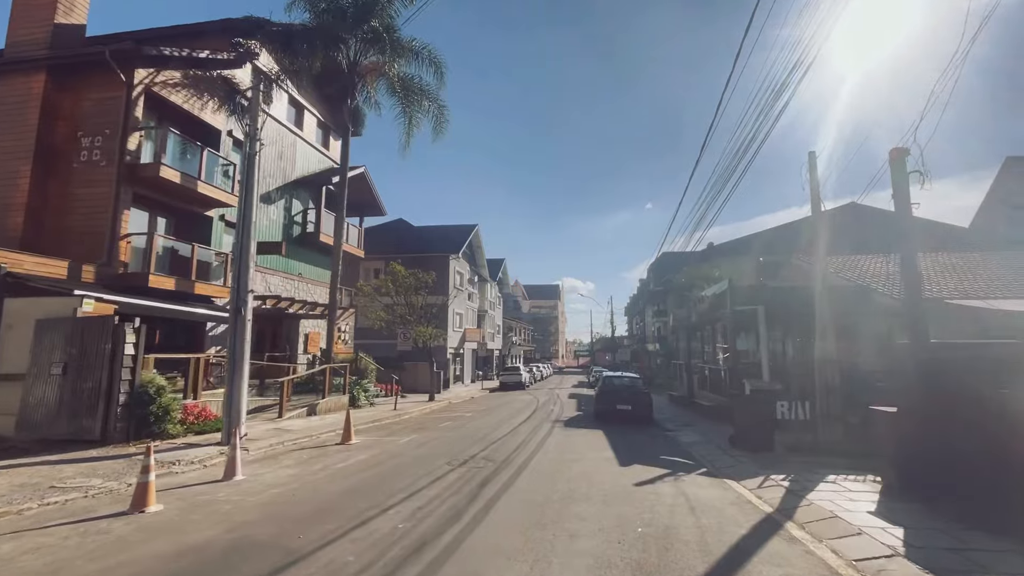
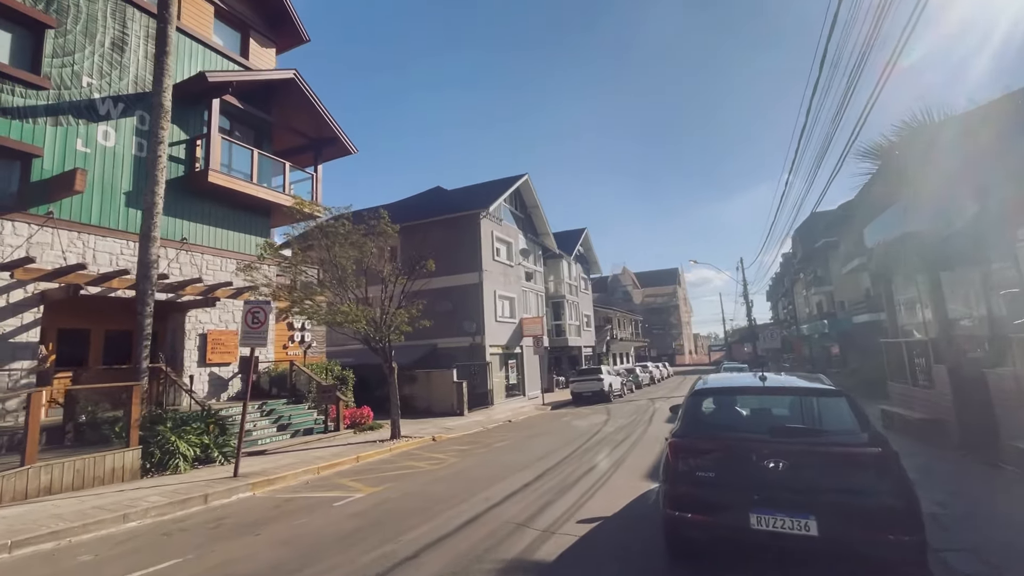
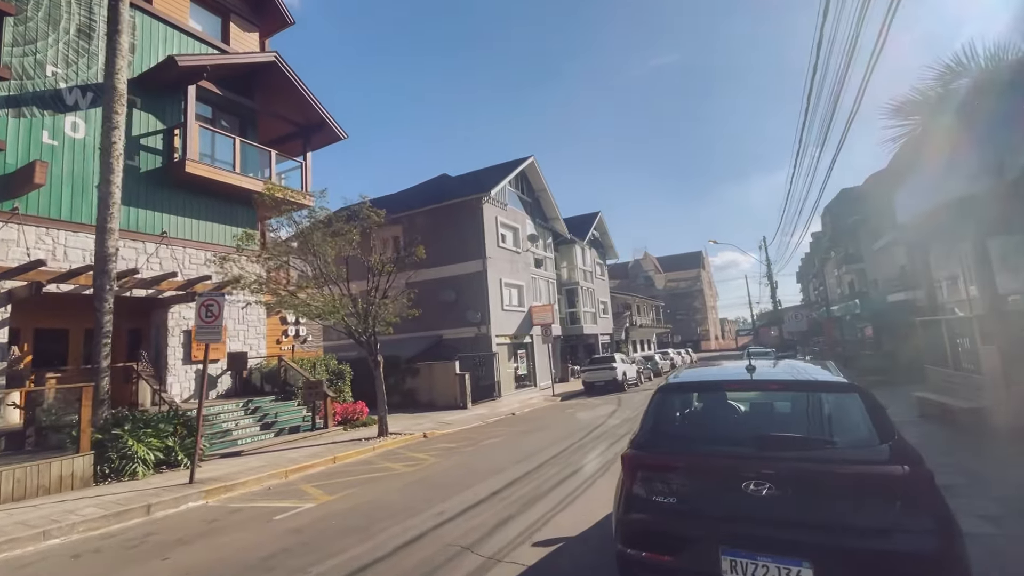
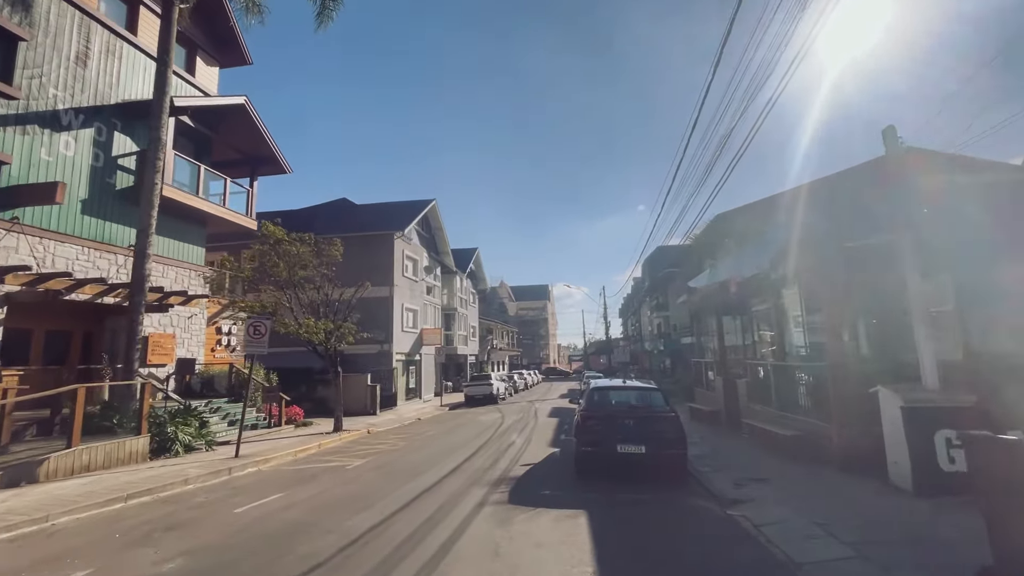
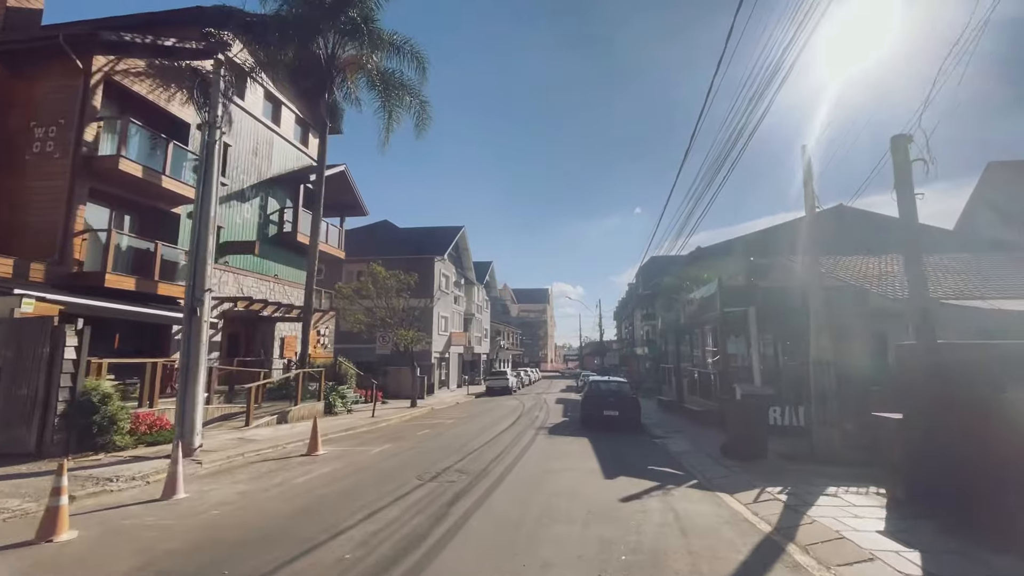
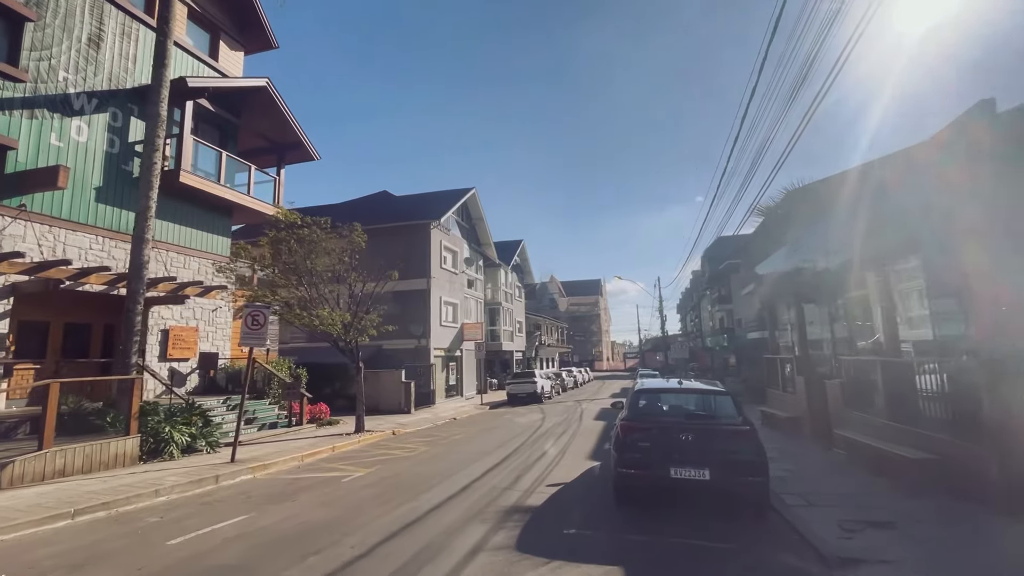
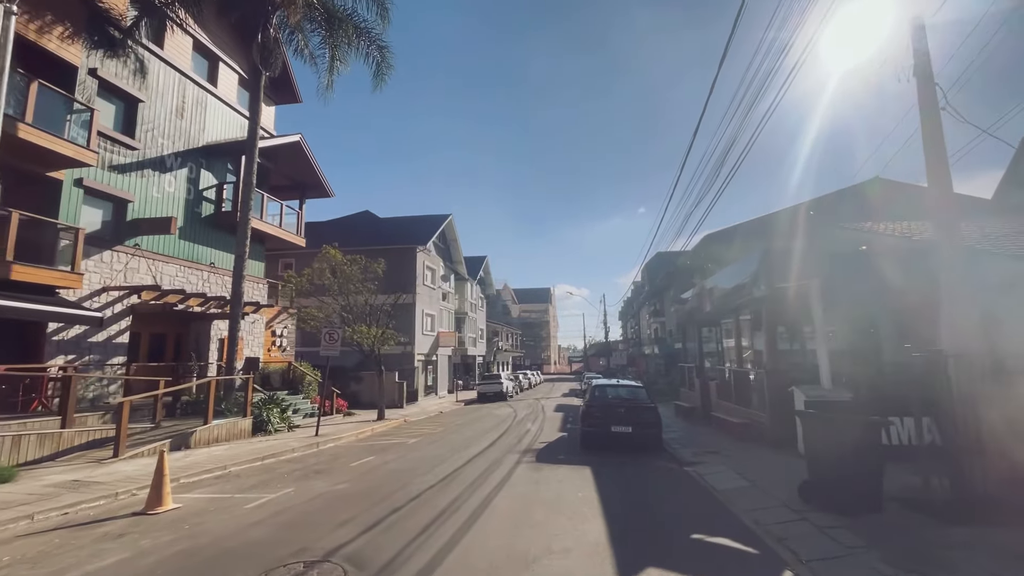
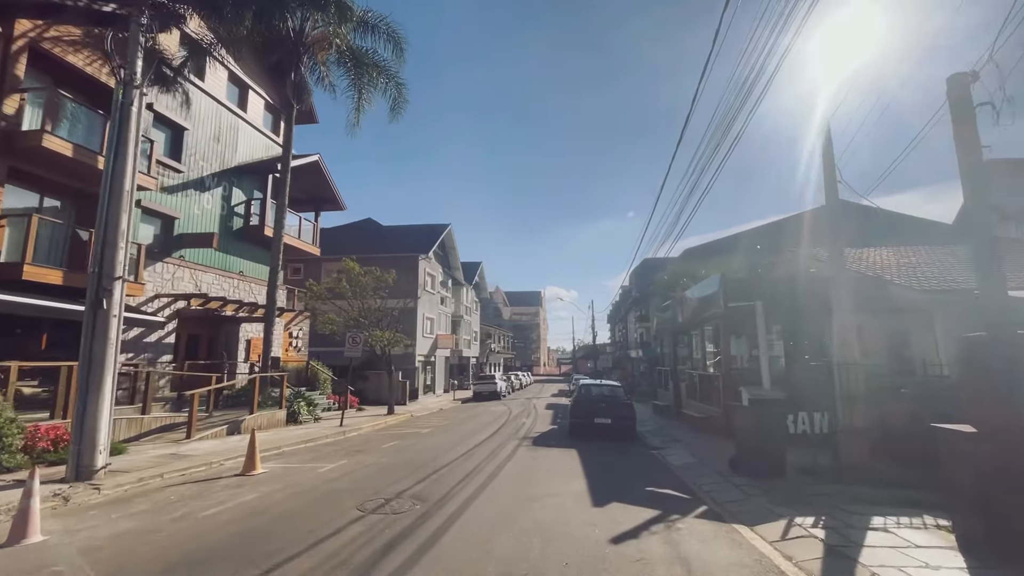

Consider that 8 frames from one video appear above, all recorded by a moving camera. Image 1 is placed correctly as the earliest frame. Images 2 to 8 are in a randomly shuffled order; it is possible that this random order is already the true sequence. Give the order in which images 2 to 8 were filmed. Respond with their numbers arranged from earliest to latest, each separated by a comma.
5, 8, 7, 4, 6, 2, 3
